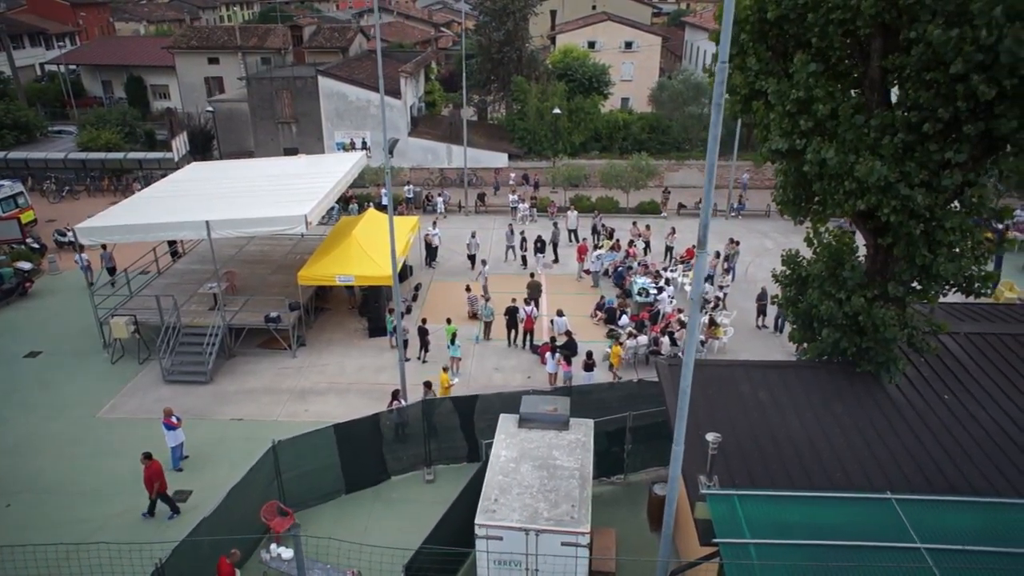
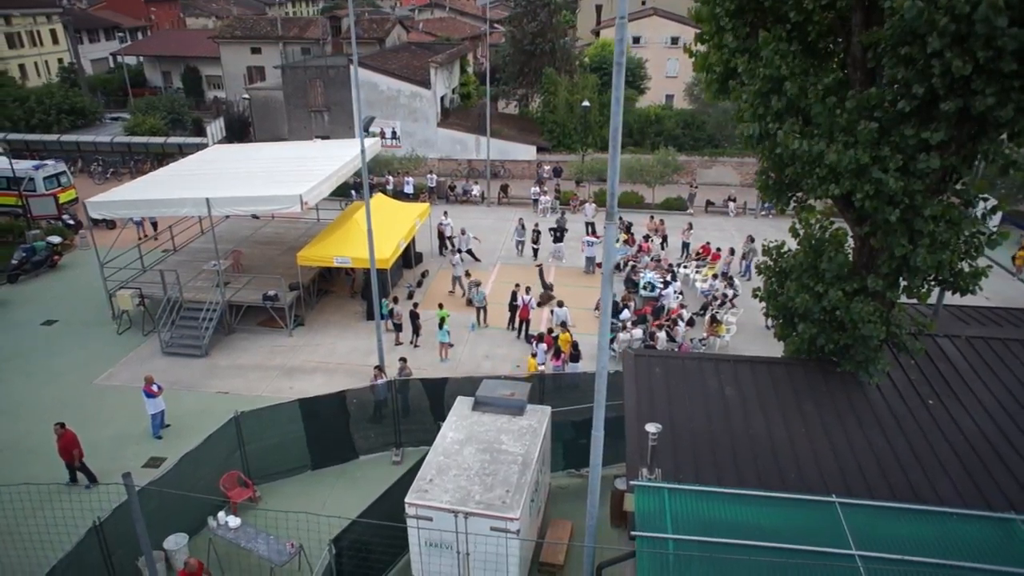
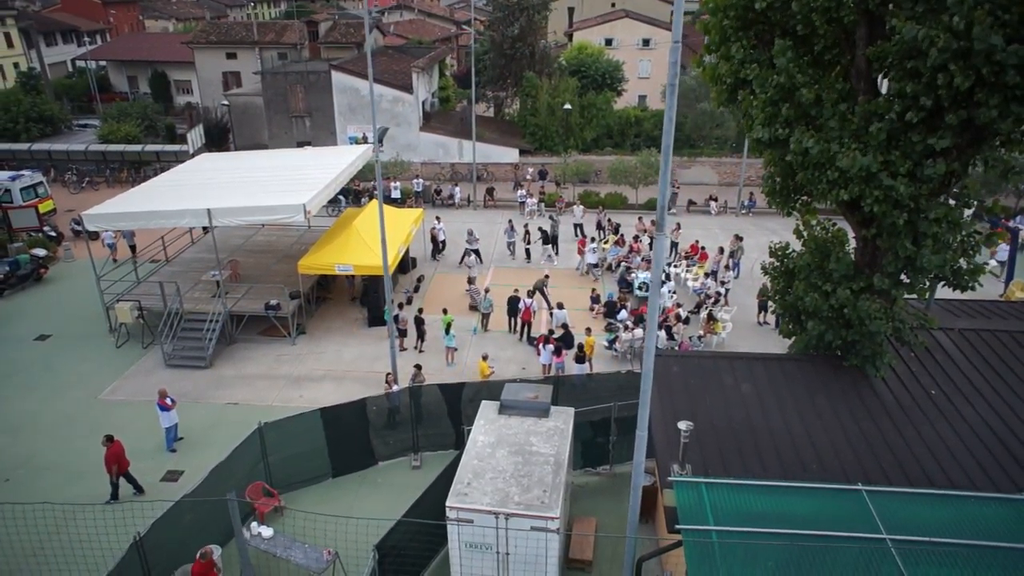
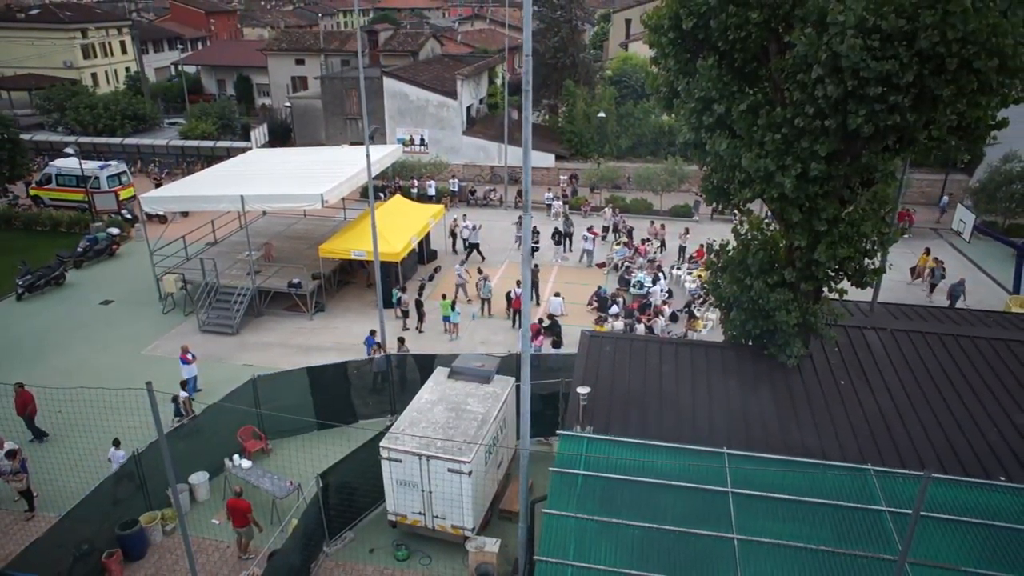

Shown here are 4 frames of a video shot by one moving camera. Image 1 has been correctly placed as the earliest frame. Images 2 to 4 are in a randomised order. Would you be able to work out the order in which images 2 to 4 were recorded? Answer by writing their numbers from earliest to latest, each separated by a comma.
3, 2, 4
